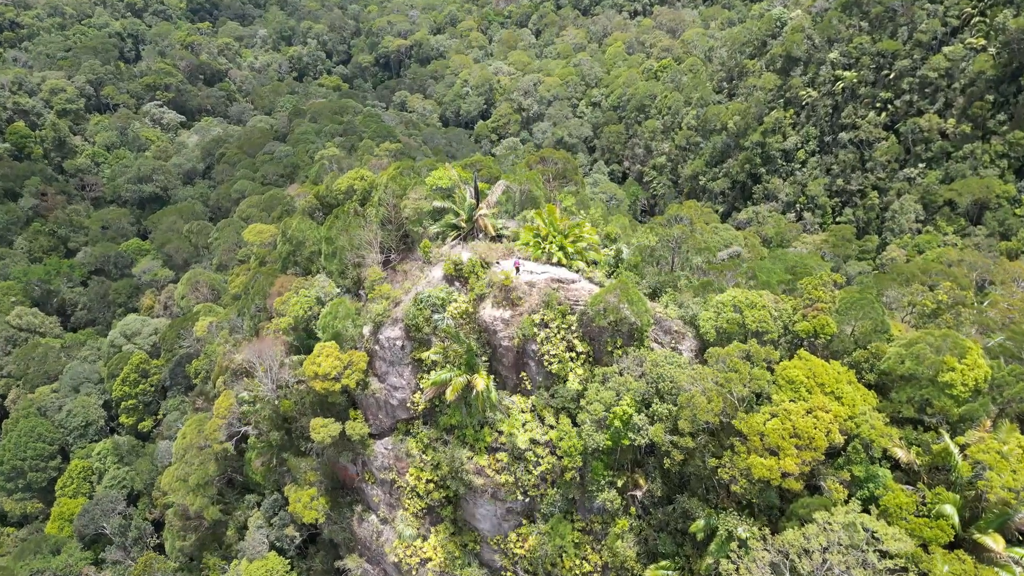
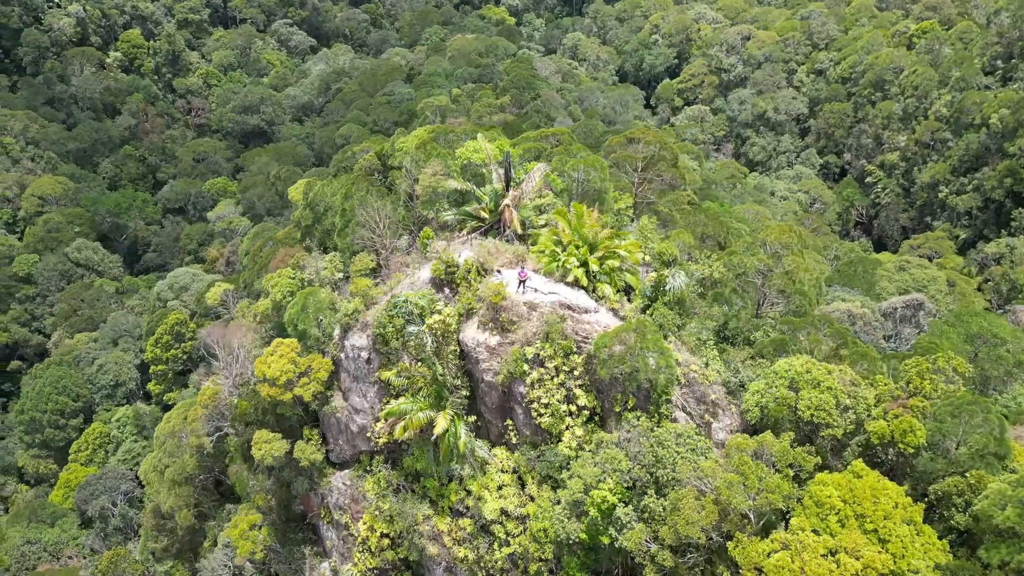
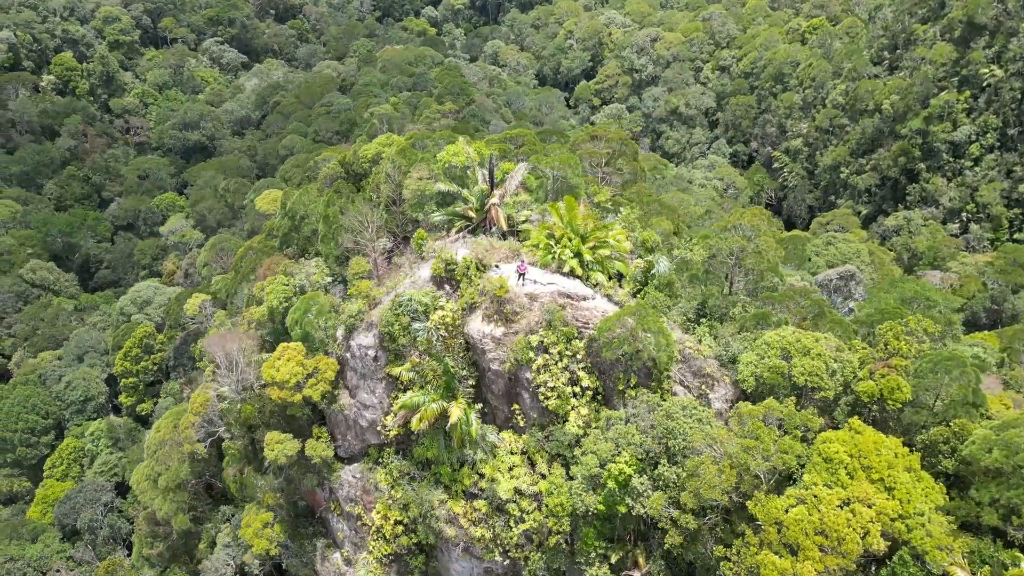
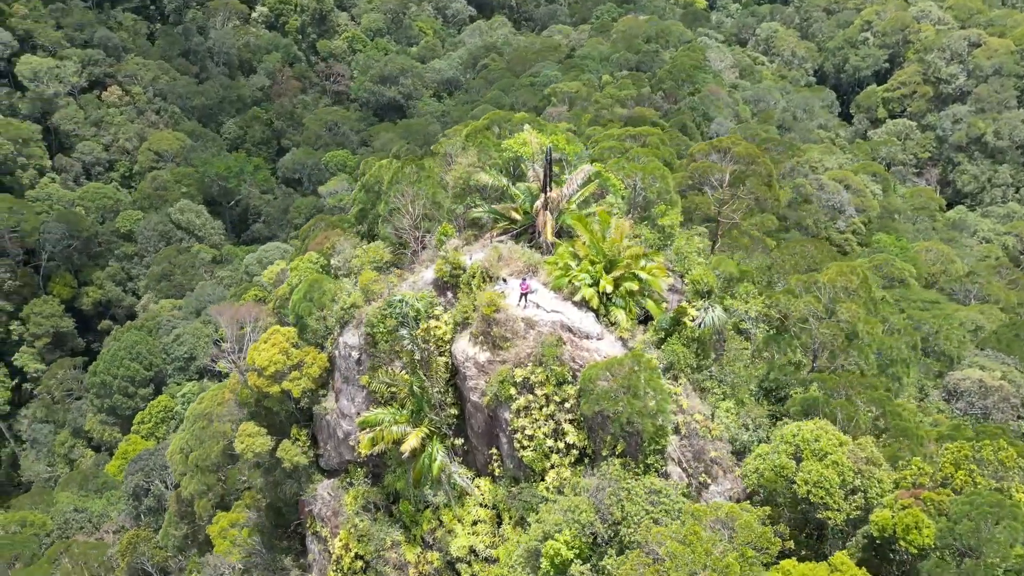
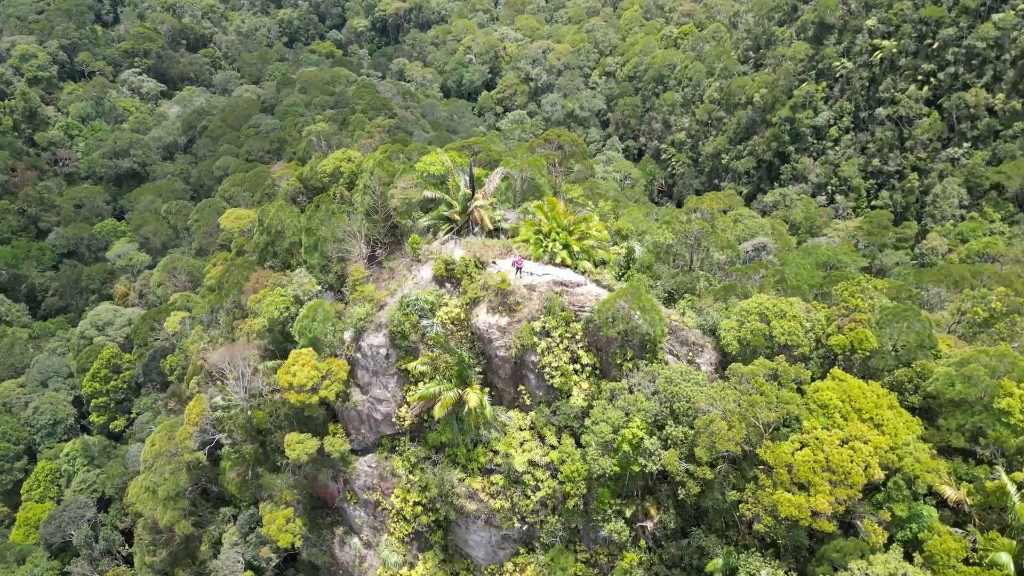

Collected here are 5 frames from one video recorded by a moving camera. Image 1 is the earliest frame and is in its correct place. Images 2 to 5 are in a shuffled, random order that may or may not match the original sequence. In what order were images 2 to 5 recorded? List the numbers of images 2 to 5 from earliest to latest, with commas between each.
5, 3, 2, 4
